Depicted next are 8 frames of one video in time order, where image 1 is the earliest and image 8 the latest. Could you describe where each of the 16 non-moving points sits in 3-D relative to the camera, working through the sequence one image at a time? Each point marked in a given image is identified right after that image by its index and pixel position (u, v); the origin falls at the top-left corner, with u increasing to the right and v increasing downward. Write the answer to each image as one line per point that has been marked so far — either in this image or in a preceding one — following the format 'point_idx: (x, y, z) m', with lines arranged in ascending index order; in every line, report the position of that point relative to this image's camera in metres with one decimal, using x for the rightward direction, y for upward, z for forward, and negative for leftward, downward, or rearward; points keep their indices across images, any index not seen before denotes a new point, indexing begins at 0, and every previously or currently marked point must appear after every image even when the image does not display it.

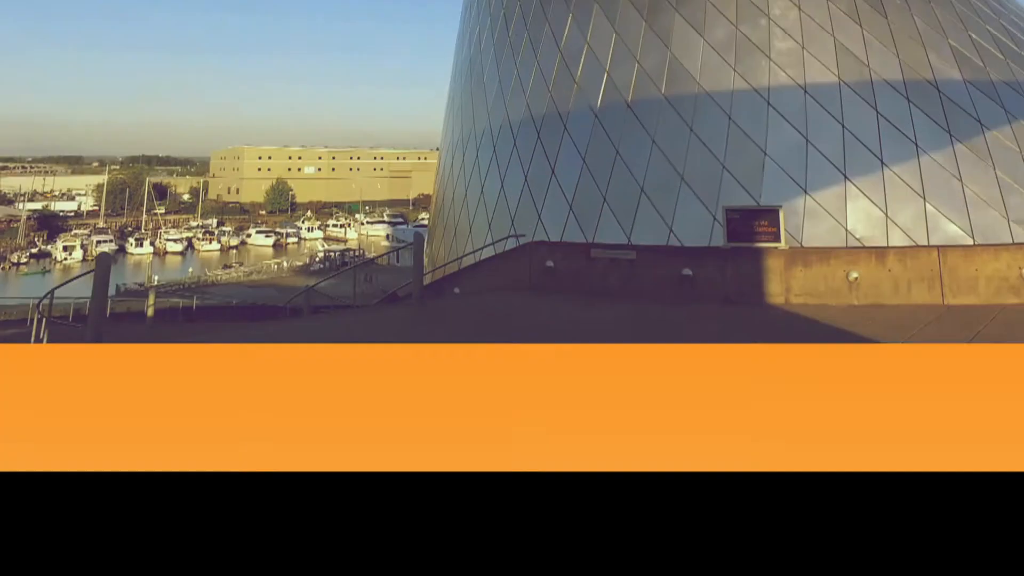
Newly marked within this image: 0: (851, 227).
0: (+7.4, +1.3, +16.8) m
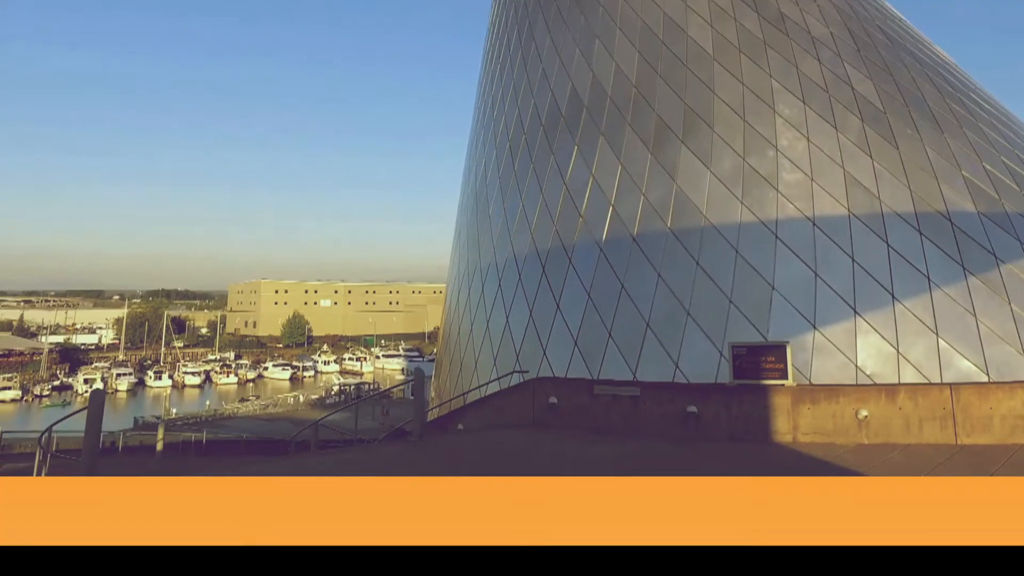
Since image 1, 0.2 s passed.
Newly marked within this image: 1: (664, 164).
0: (+7.4, -1.6, +16.5) m
1: (+3.6, +3.0, +17.8) m
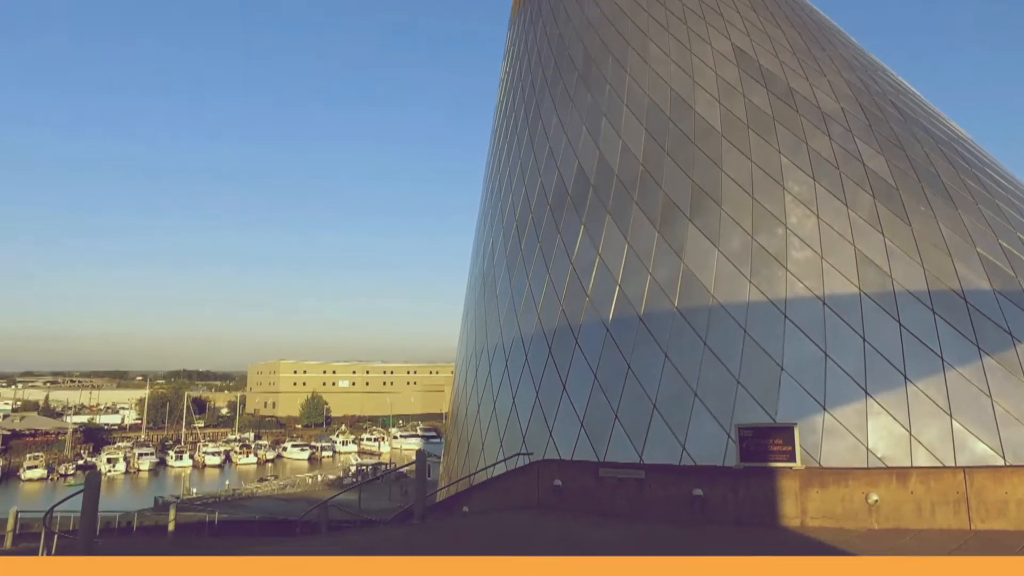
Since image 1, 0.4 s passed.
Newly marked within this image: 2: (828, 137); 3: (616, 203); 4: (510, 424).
0: (+7.5, -3.3, +16.2) m
1: (+3.8, +1.1, +18.2) m
2: (+7.6, +3.6, +18.6) m
3: (+2.6, +2.2, +19.2) m
4: (-0.1, -3.3, +19.1) m
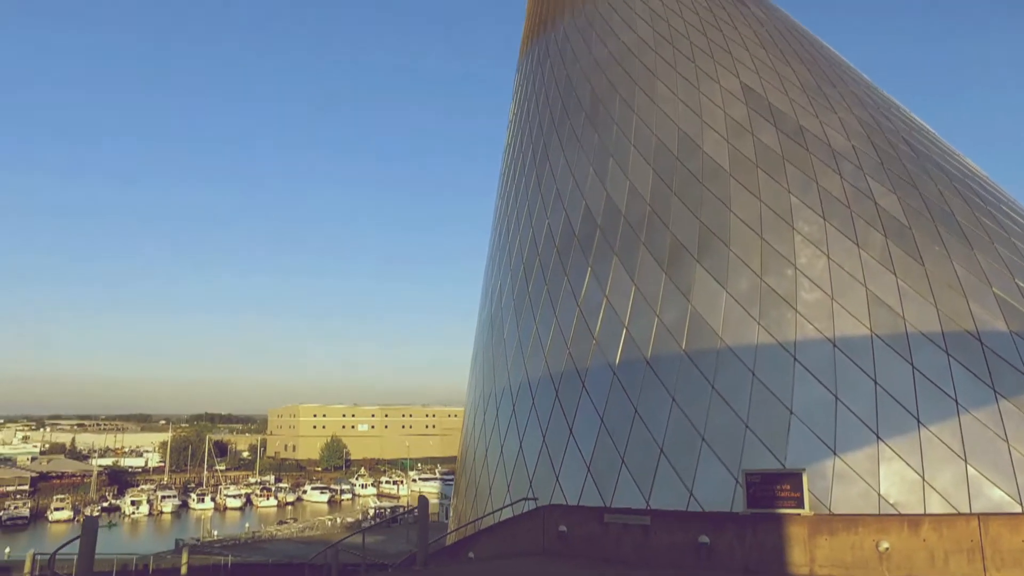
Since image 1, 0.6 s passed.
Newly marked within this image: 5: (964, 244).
0: (+7.5, -4.1, +15.9) m
1: (+3.9, +0.1, +18.2) m
2: (+7.7, +2.6, +18.6) m
3: (+2.8, +1.1, +19.4) m
4: (+0.1, -4.4, +19.1) m
5: (+10.4, +1.0, +18.1) m
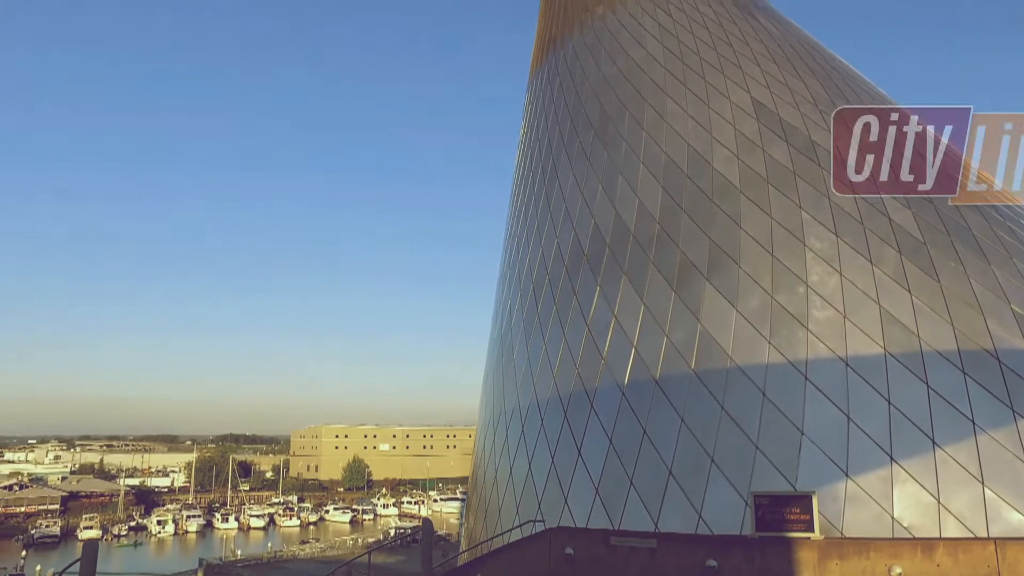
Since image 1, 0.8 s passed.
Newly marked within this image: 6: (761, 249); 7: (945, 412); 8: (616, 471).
0: (+7.6, -4.5, +15.5) m
1: (+4.1, -0.4, +18.1) m
2: (+7.9, +2.2, +18.4) m
3: (+3.0, +0.6, +19.4) m
4: (+0.3, -4.9, +19.1) m
5: (+10.5, +0.6, +17.7) m
6: (+5.6, +0.8, +18.0) m
7: (+8.9, -2.6, +16.1) m
8: (+2.3, -4.1, +17.6) m
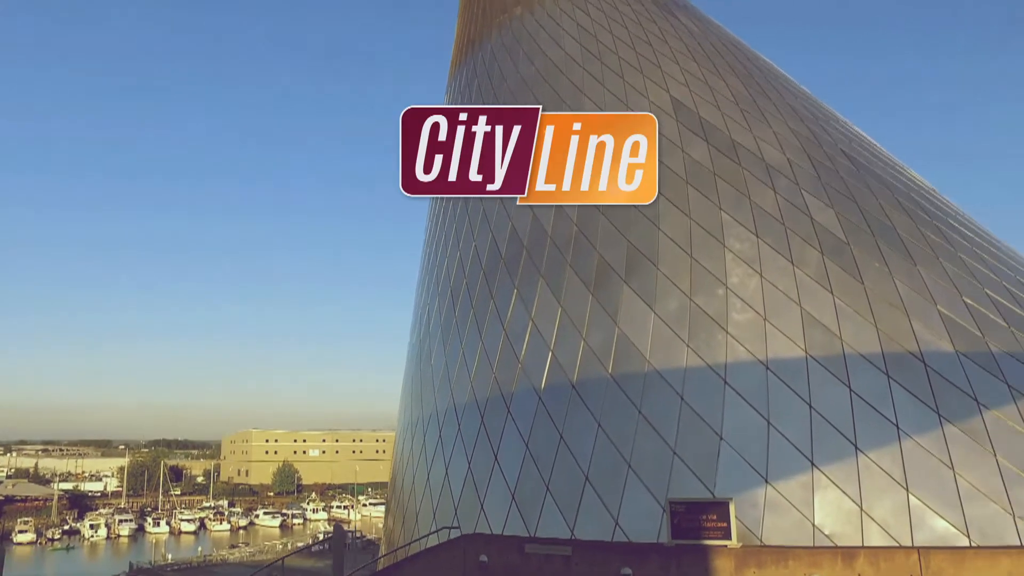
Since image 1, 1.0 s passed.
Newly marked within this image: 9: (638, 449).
0: (+5.8, -4.5, +14.9) m
1: (+2.3, -0.3, +17.5) m
2: (+6.1, +2.2, +17.8) m
3: (+1.1, +0.7, +18.7) m
4: (-1.6, -4.8, +18.2) m
5: (+8.7, +0.6, +17.2) m
6: (+3.9, +0.9, +17.3) m
7: (+7.1, -2.6, +15.6) m
8: (+0.5, -4.1, +16.8) m
9: (+2.6, -3.3, +16.1) m
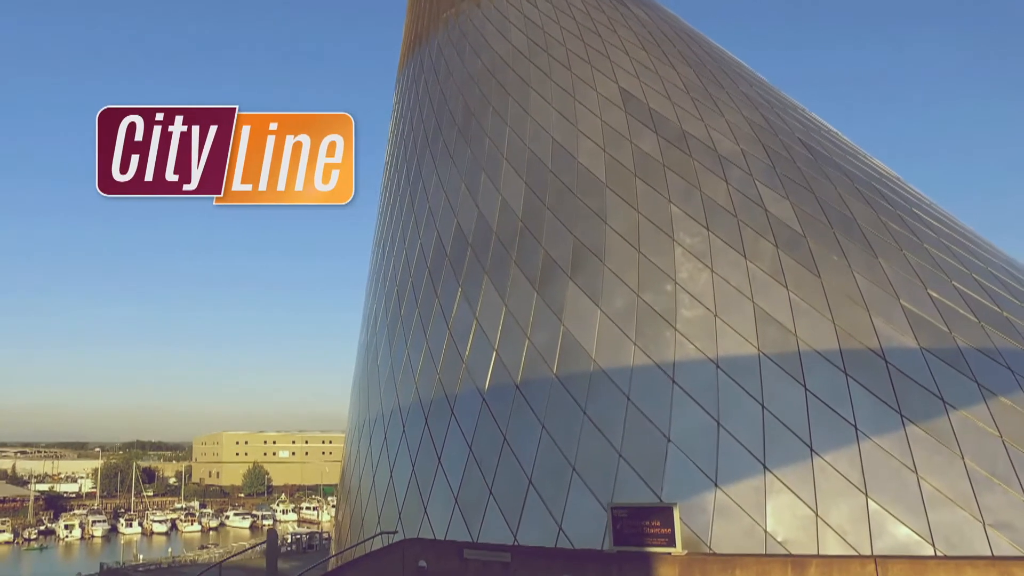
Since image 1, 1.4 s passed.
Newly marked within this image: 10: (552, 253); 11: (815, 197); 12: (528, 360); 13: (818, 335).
0: (+4.6, -4.3, +14.1) m
1: (+1.1, -0.2, +16.7) m
2: (+4.9, +2.3, +17.0) m
3: (0.0, +0.8, +17.9) m
4: (-2.7, -4.8, +17.6) m
5: (+7.5, +0.8, +16.3) m
6: (+2.7, +1.0, +16.6) m
7: (+5.9, -2.4, +14.7) m
8: (-0.7, -4.0, +16.1) m
9: (+1.4, -3.2, +15.3) m
10: (+1.2, +0.9, +17.1) m
11: (+6.9, +2.0, +17.1) m
12: (+0.5, -1.5, +16.4) m
13: (+6.0, -0.9, +15.3) m
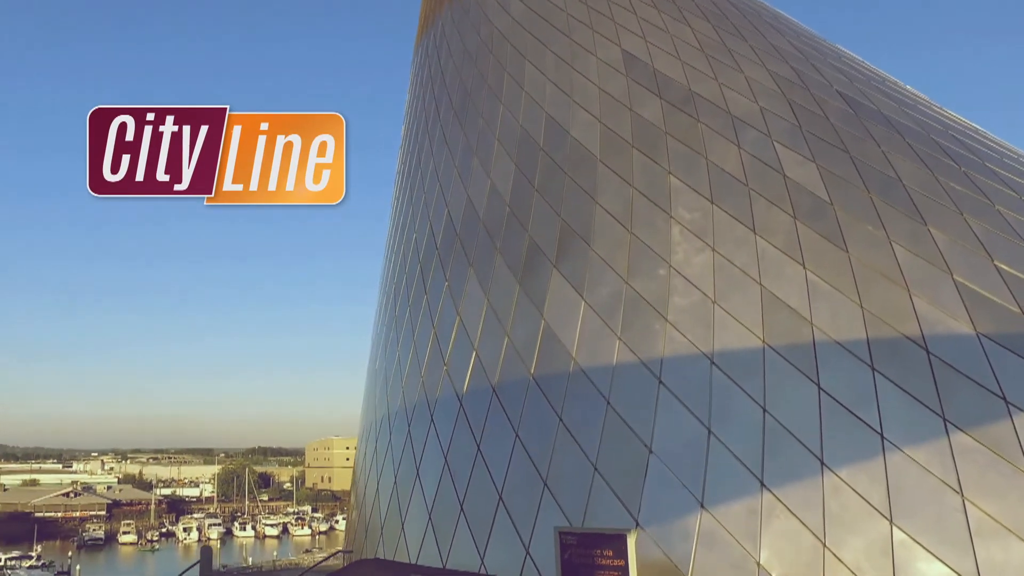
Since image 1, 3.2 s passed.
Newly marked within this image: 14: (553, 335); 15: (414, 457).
0: (+3.6, -4.0, +11.4) m
1: (+0.7, 0.0, +14.9) m
2: (+4.4, +2.7, +14.3) m
3: (-0.1, +0.9, +16.4) m
4: (-2.5, -4.7, +16.6) m
5: (+6.8, +1.2, +13.0) m
6: (+2.2, +1.2, +14.4) m
7: (+4.9, -2.0, +11.7) m
8: (-1.0, -3.8, +14.7) m
9: (+0.8, -3.0, +13.4) m
10: (+0.9, +1.1, +15.3) m
11: (+6.3, +2.4, +13.9) m
12: (+0.1, -1.3, +14.8) m
13: (+5.2, -0.5, +12.4) m
14: (+0.9, -0.8, +14.3) m
15: (-1.6, -3.4, +15.9) m
